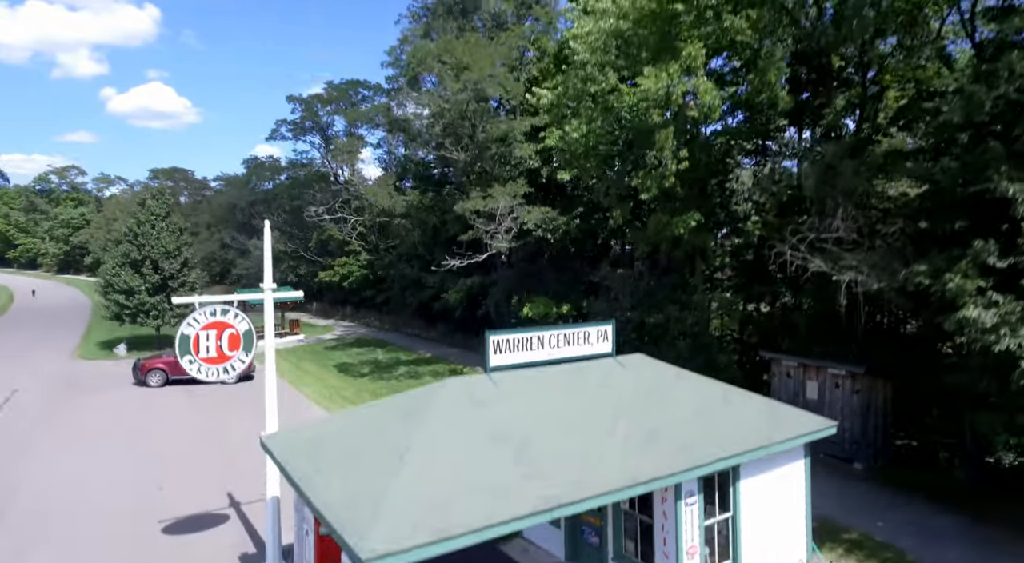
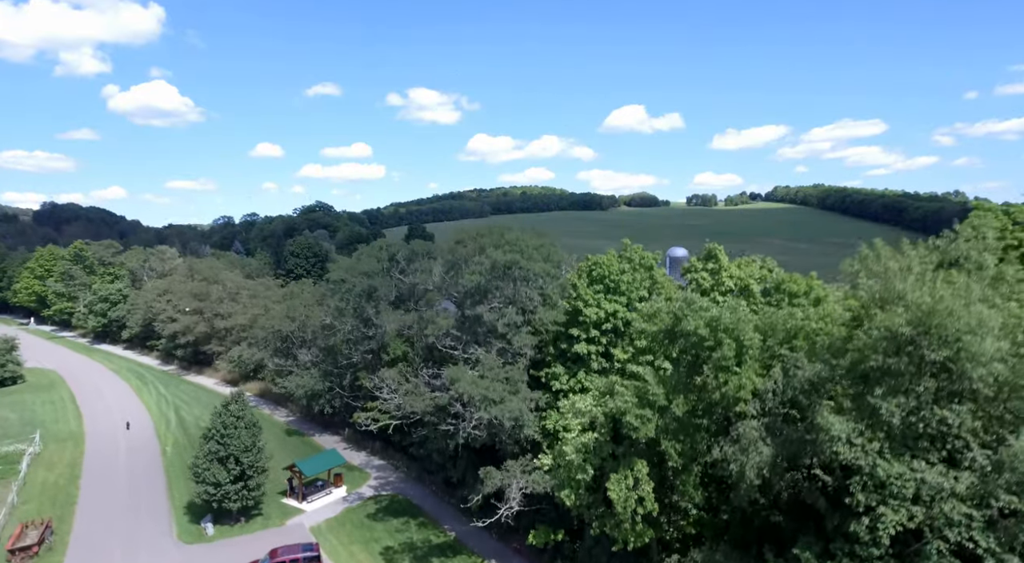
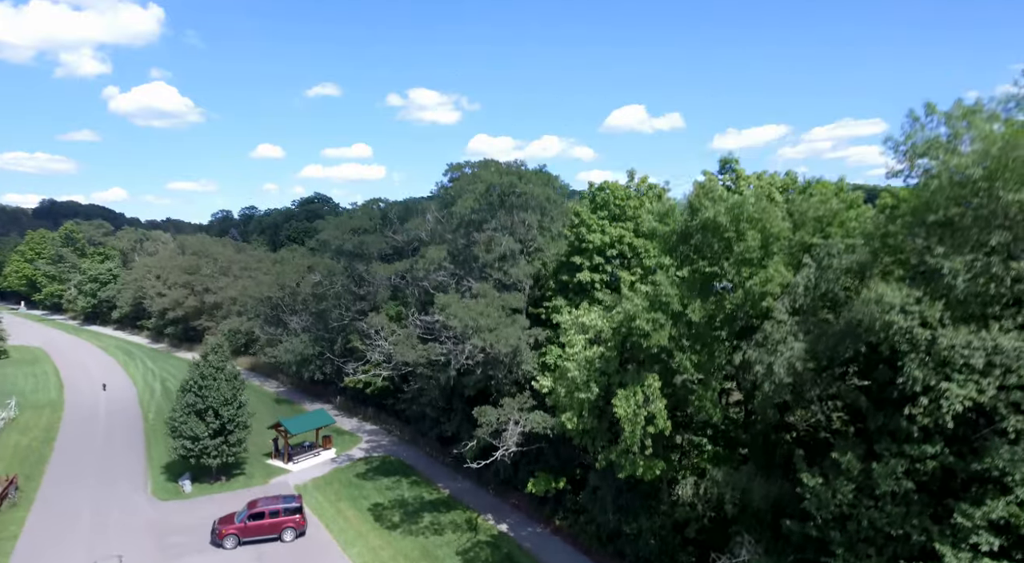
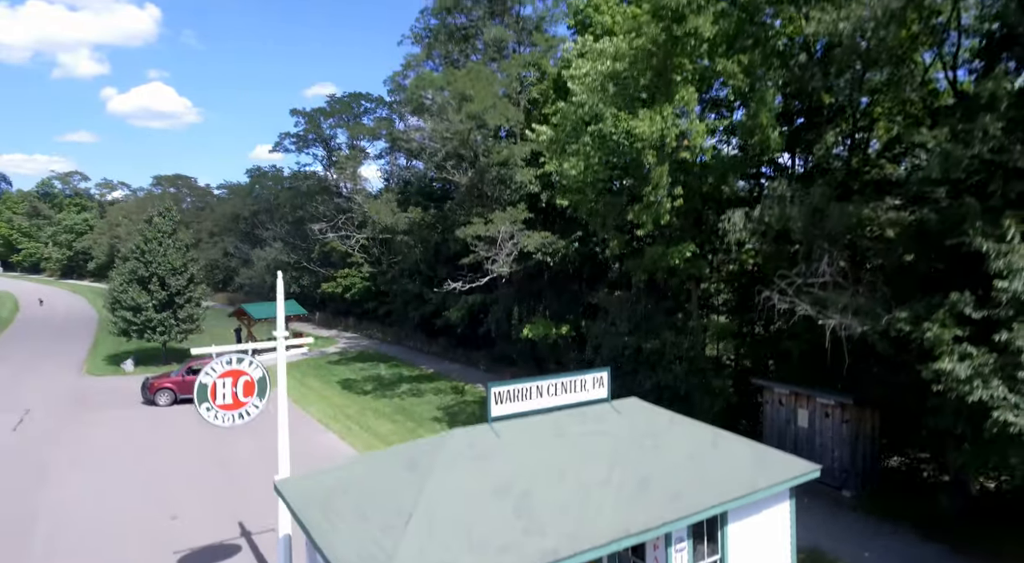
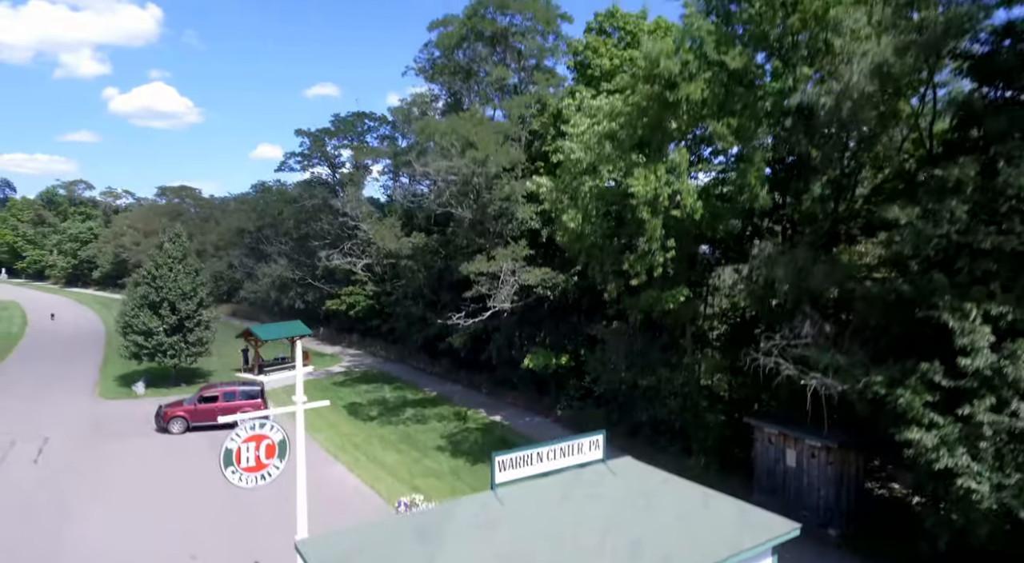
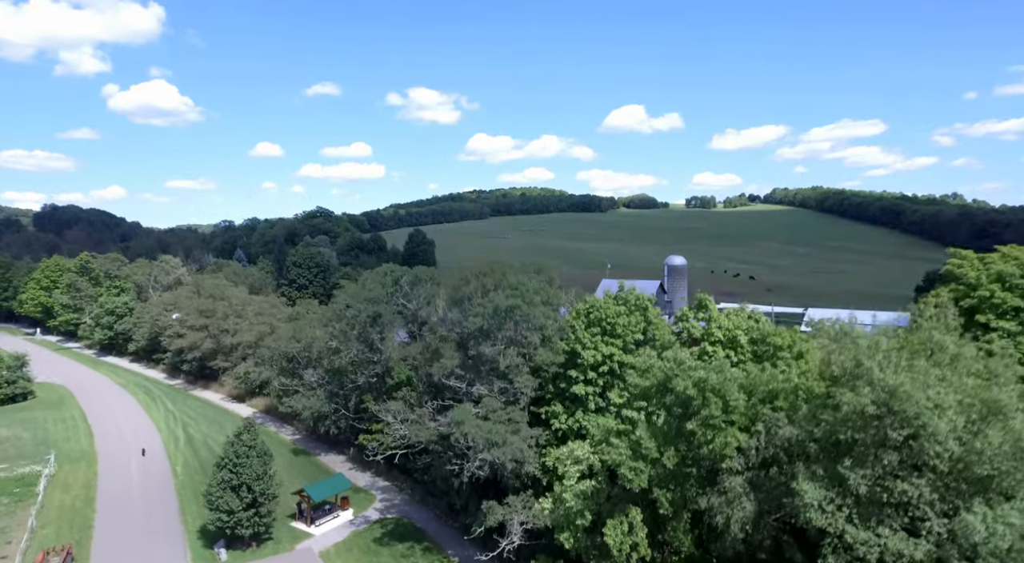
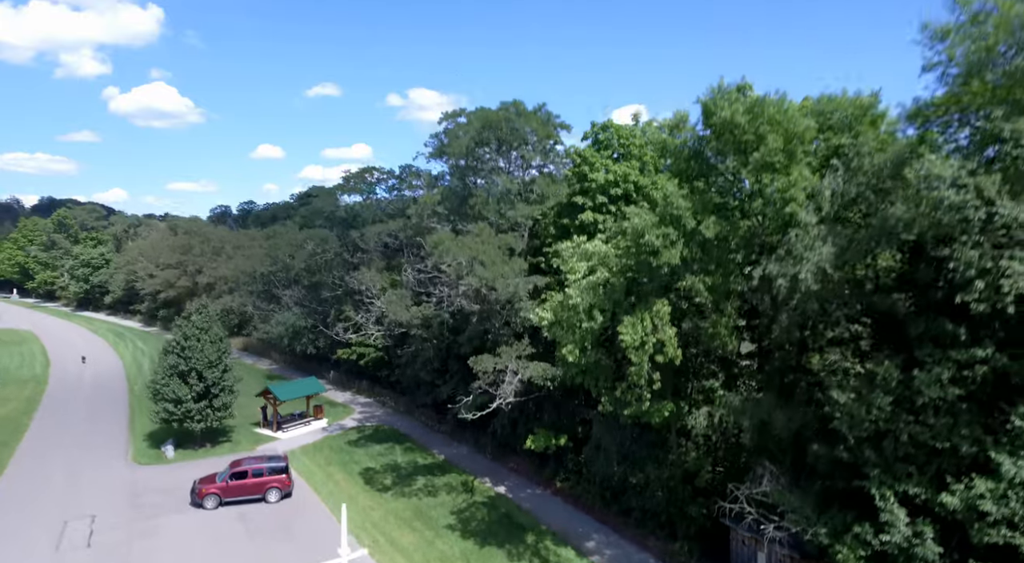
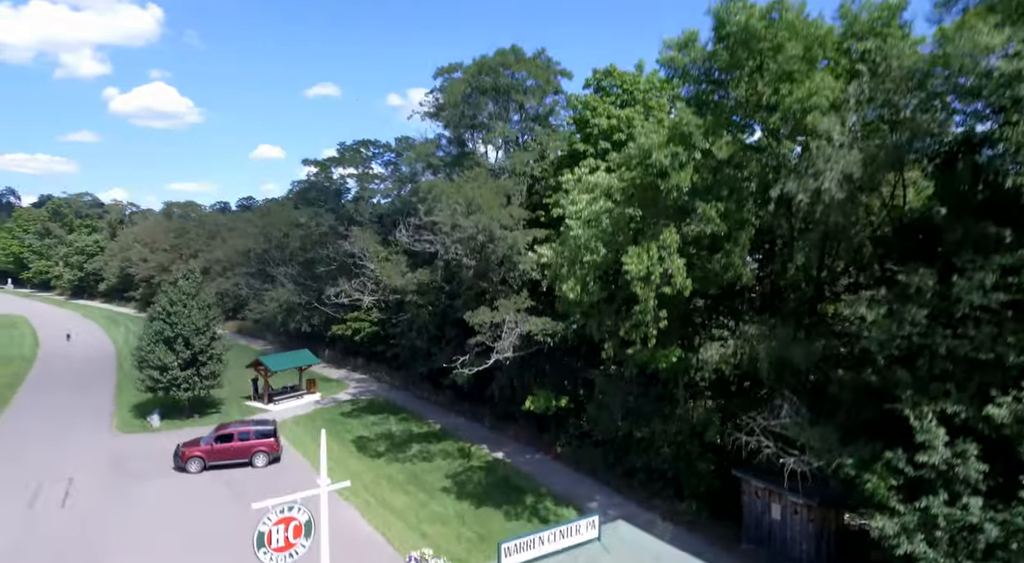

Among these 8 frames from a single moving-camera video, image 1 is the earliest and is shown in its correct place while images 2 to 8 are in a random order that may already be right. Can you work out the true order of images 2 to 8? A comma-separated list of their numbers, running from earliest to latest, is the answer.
4, 5, 8, 7, 3, 2, 6
